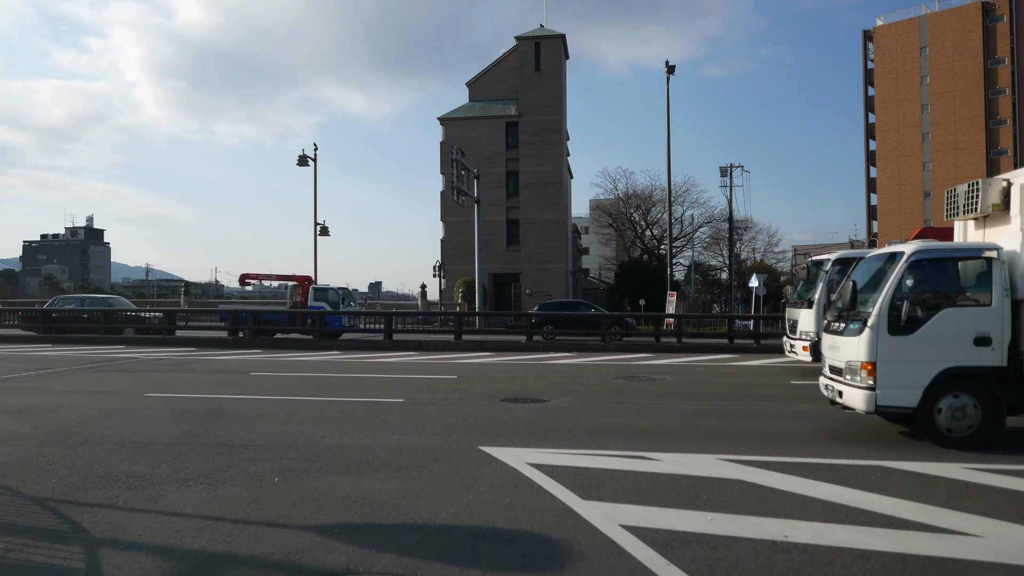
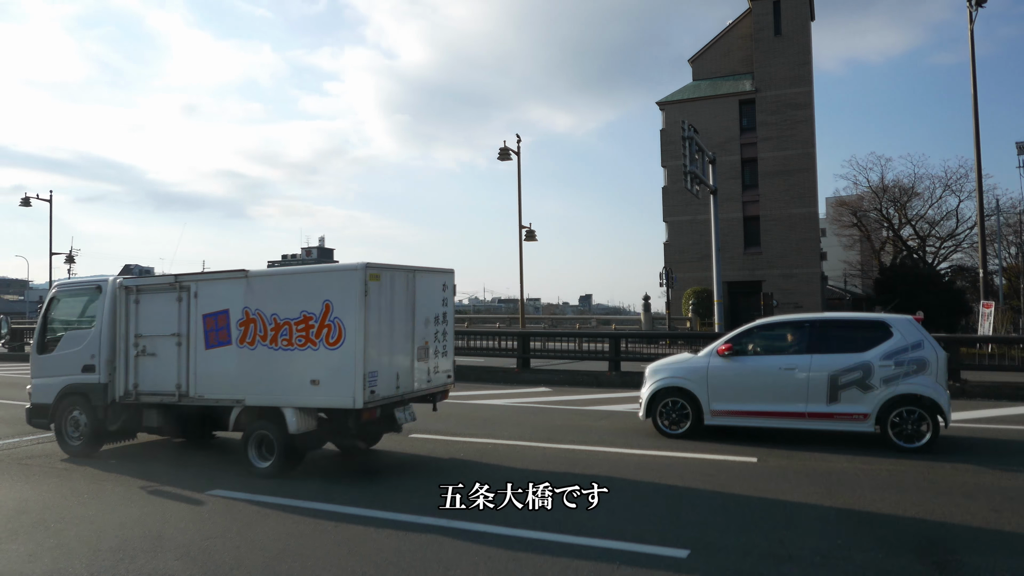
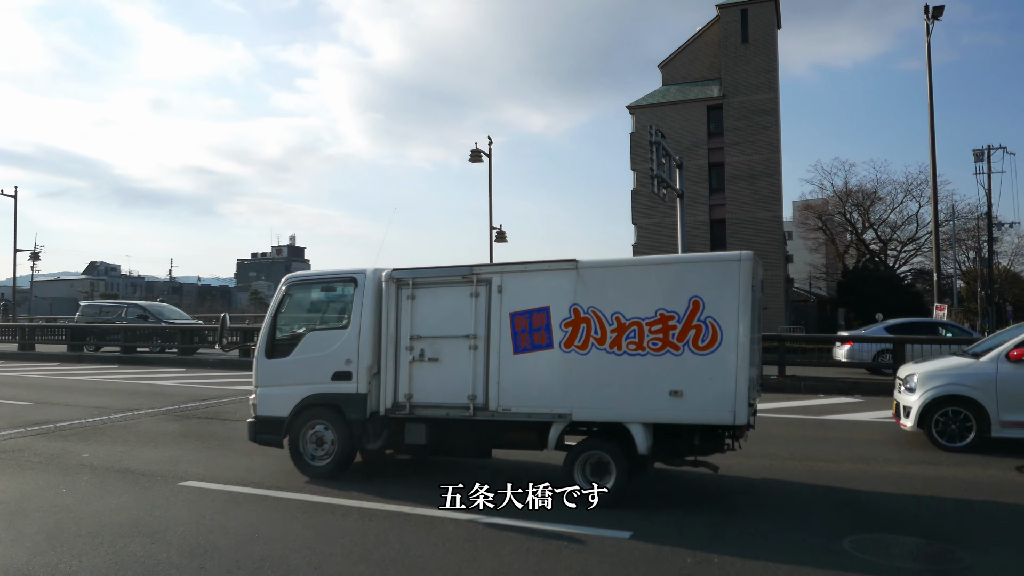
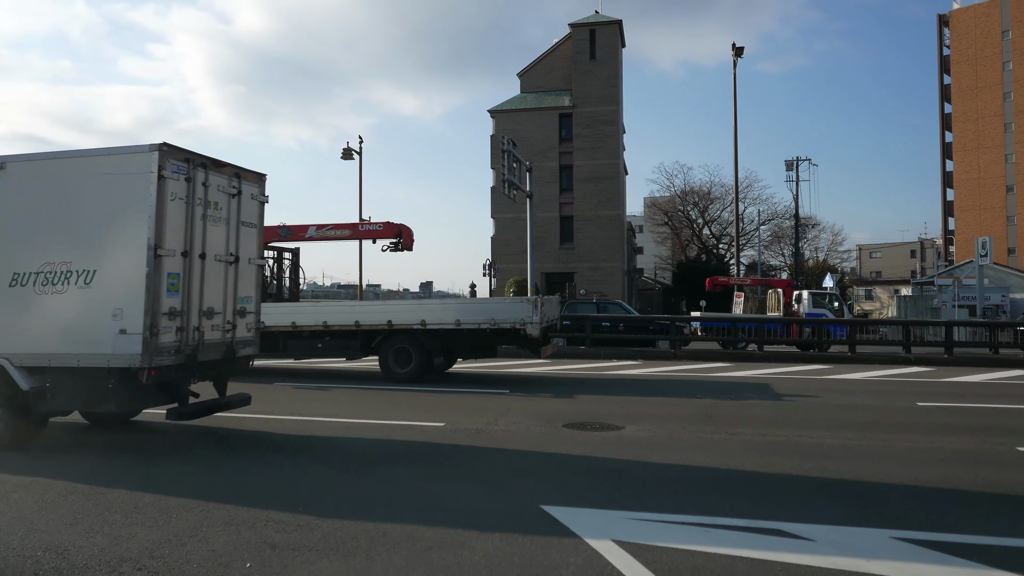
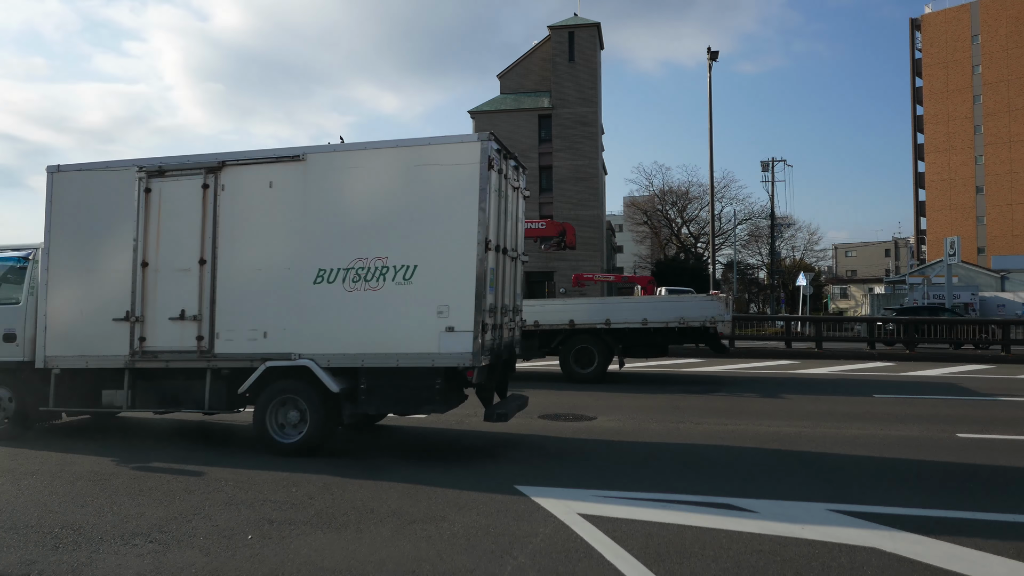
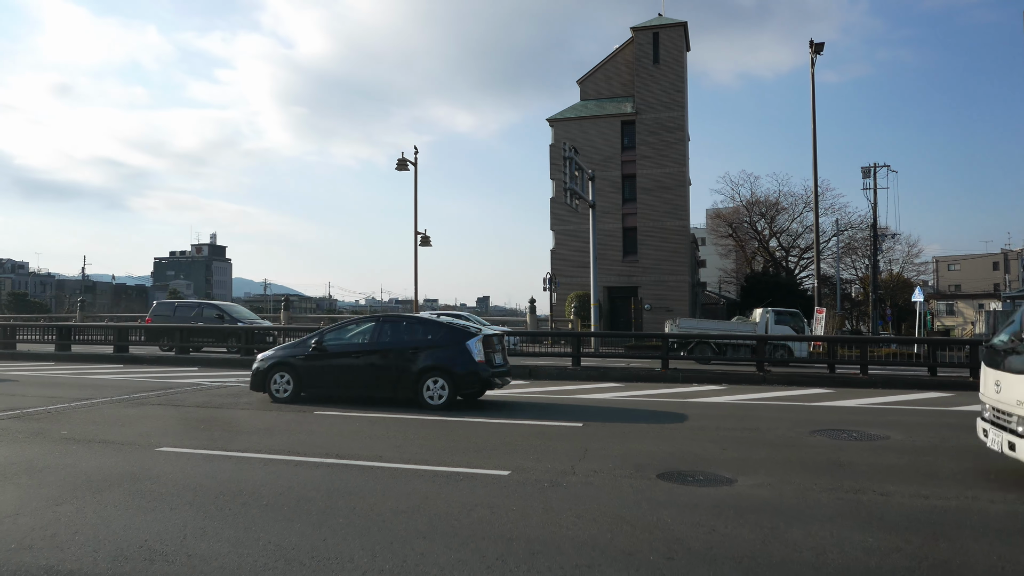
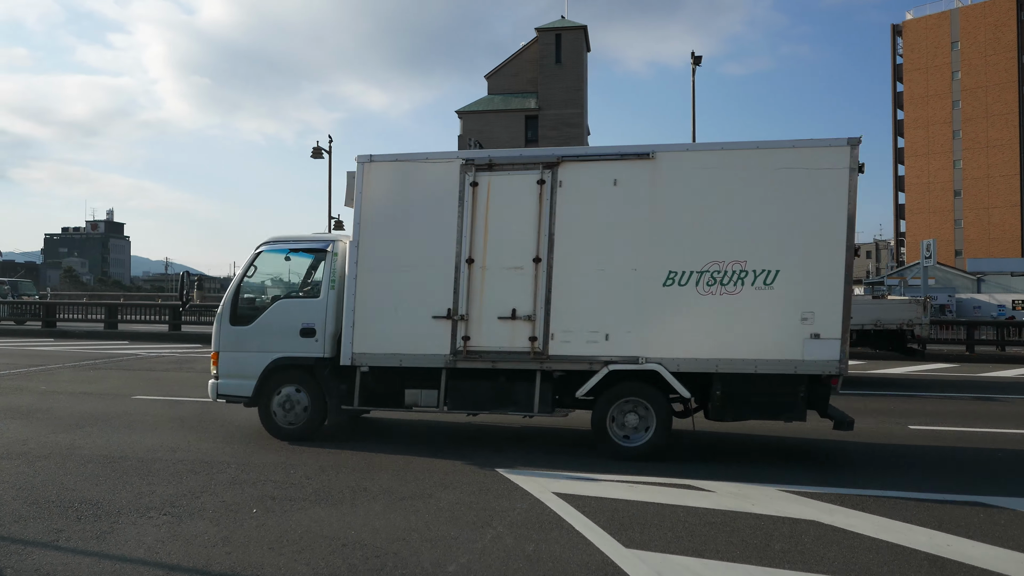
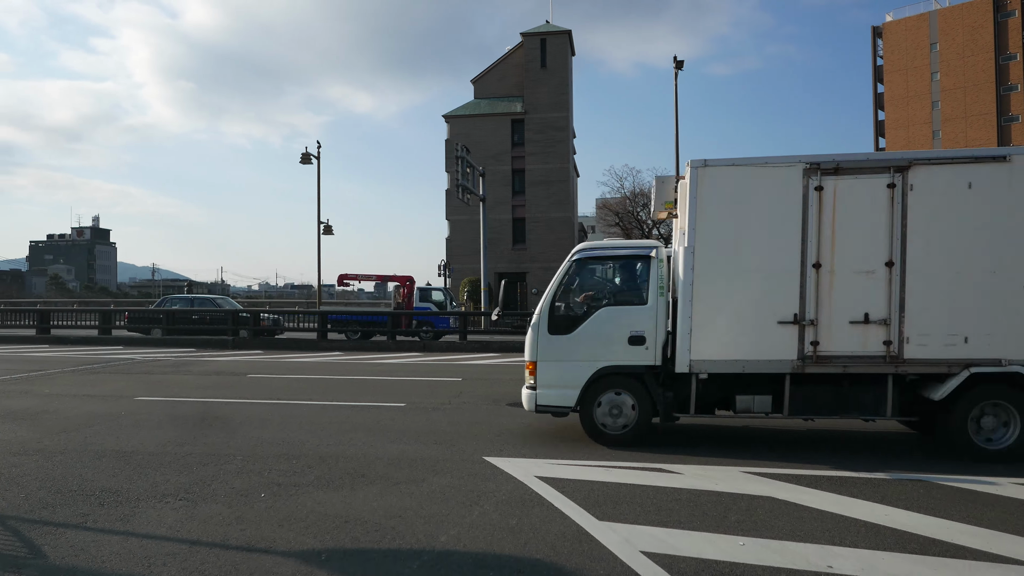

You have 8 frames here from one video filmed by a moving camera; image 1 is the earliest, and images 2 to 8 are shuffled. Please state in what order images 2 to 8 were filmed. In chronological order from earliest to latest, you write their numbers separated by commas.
8, 7, 5, 4, 6, 3, 2
